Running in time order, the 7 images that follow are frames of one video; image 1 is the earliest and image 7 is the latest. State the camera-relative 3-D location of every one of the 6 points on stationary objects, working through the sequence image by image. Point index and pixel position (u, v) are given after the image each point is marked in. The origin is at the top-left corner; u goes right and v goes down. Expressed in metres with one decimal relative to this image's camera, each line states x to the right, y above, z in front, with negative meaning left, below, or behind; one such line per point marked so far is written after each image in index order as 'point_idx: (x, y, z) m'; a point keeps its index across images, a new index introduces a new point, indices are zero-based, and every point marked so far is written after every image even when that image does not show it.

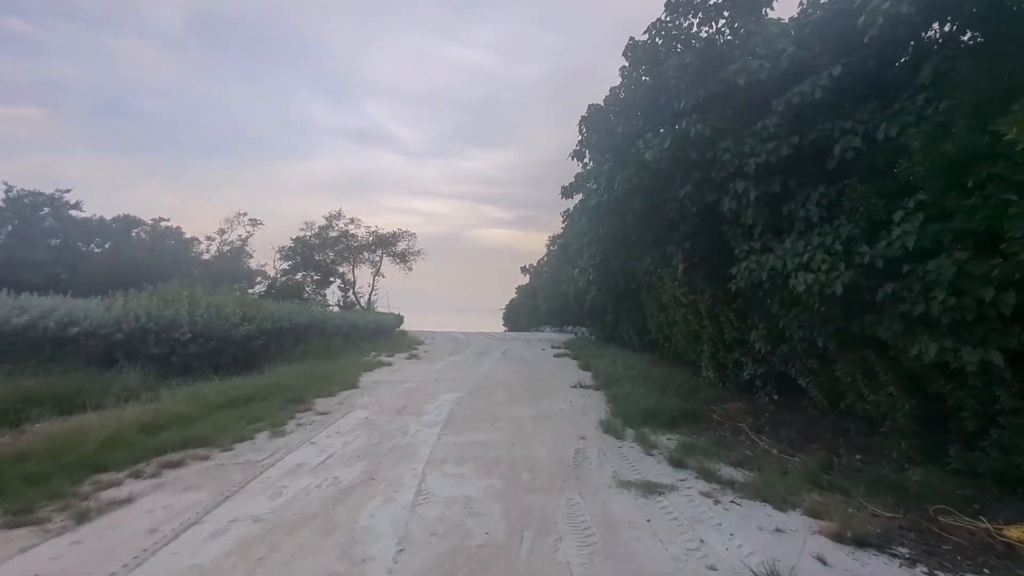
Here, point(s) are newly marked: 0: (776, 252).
0: (+3.9, +0.5, +7.7) m
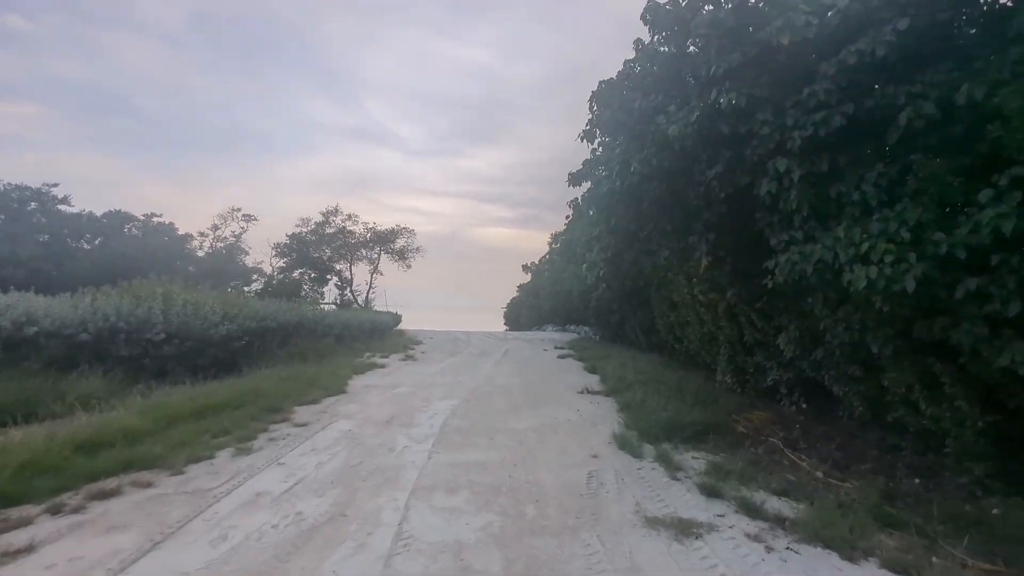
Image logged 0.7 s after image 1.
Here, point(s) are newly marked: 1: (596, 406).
0: (+3.9, +0.6, +6.6) m
1: (+1.8, -2.5, +11.3) m
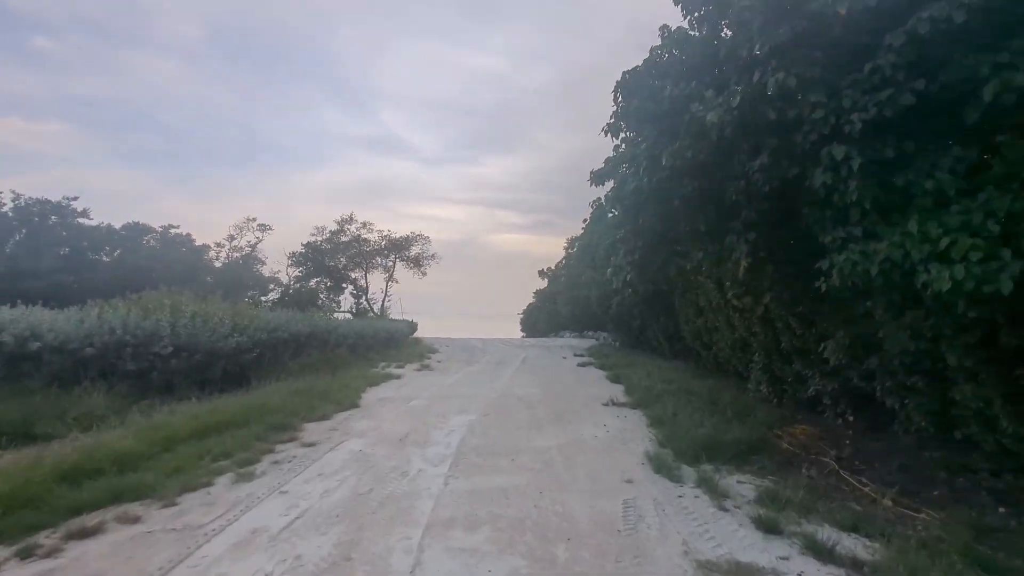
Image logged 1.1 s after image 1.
0: (+4.2, +0.5, +5.8) m
1: (+2.2, -2.7, +10.5) m
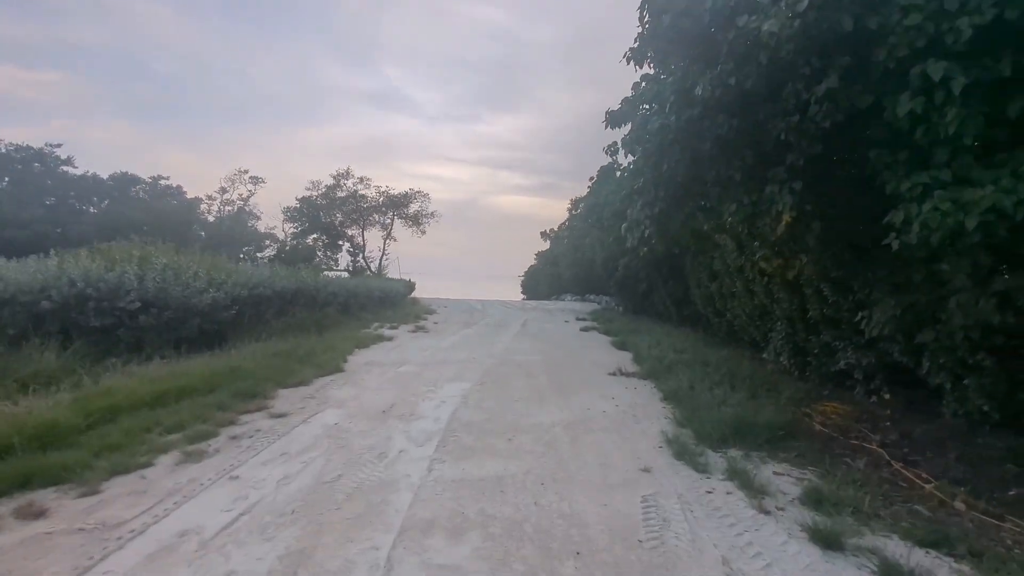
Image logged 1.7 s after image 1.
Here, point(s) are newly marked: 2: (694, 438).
0: (+4.2, +0.9, +4.5) m
1: (+2.2, -1.9, +9.5) m
2: (+2.4, -2.0, +6.8) m
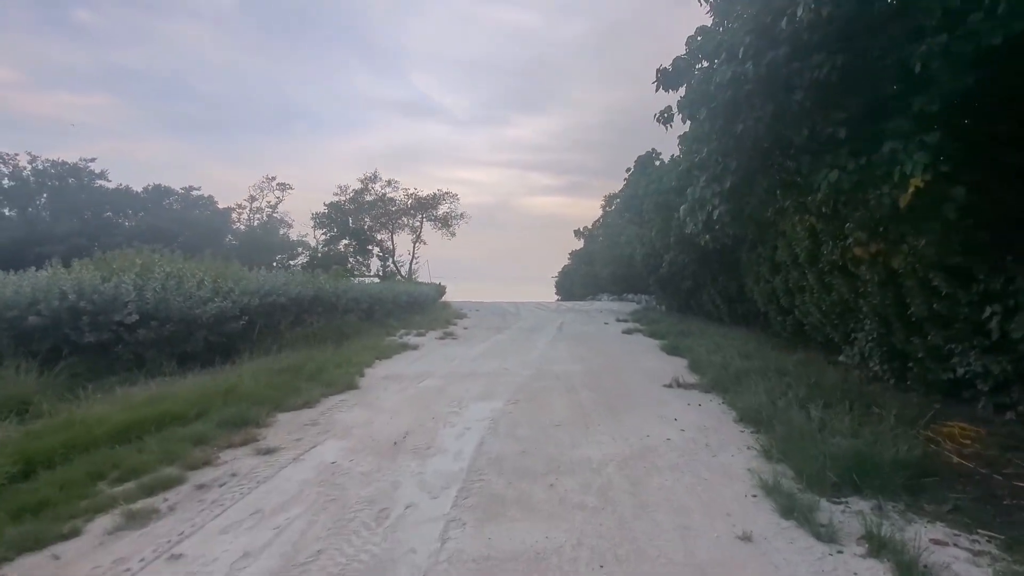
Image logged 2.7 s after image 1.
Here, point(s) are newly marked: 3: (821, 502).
0: (+4.4, +1.0, +2.7) m
1: (+2.8, -1.8, +7.8) m
2: (+2.8, -1.9, +5.1) m
3: (+2.8, -1.9, +4.7) m
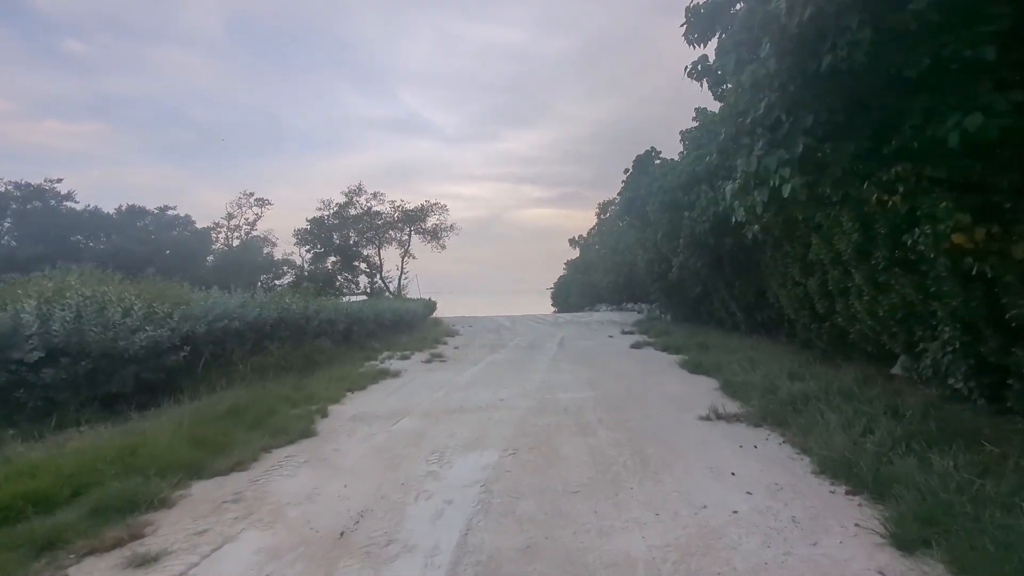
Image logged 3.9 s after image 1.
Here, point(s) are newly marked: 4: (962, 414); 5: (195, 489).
0: (+4.3, +1.1, +0.8) m
1: (+2.8, -1.9, +5.8) m
2: (+2.8, -1.9, +3.1) m
3: (+2.8, -1.9, +2.7) m
4: (+6.2, -1.7, +7.2) m
5: (-3.3, -2.1, +5.5) m
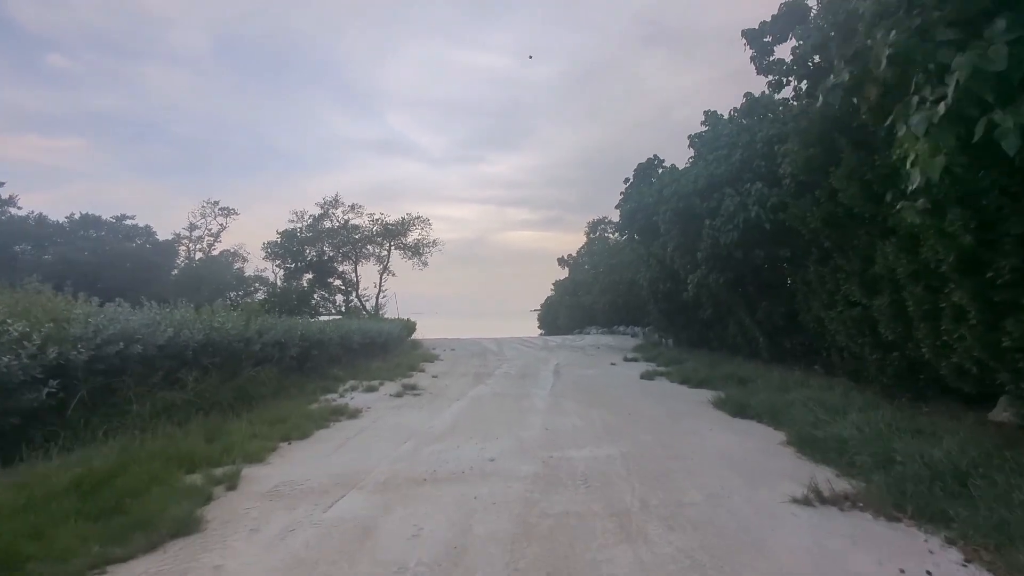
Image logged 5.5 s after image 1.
0: (+4.5, +1.2, -1.7) m
1: (+2.8, -2.0, +3.1) m
2: (+2.9, -1.8, +0.5) m
3: (+2.9, -1.8, 0.0) m
4: (+6.2, -1.9, +4.7) m
5: (-3.3, -2.1, +2.7) m
